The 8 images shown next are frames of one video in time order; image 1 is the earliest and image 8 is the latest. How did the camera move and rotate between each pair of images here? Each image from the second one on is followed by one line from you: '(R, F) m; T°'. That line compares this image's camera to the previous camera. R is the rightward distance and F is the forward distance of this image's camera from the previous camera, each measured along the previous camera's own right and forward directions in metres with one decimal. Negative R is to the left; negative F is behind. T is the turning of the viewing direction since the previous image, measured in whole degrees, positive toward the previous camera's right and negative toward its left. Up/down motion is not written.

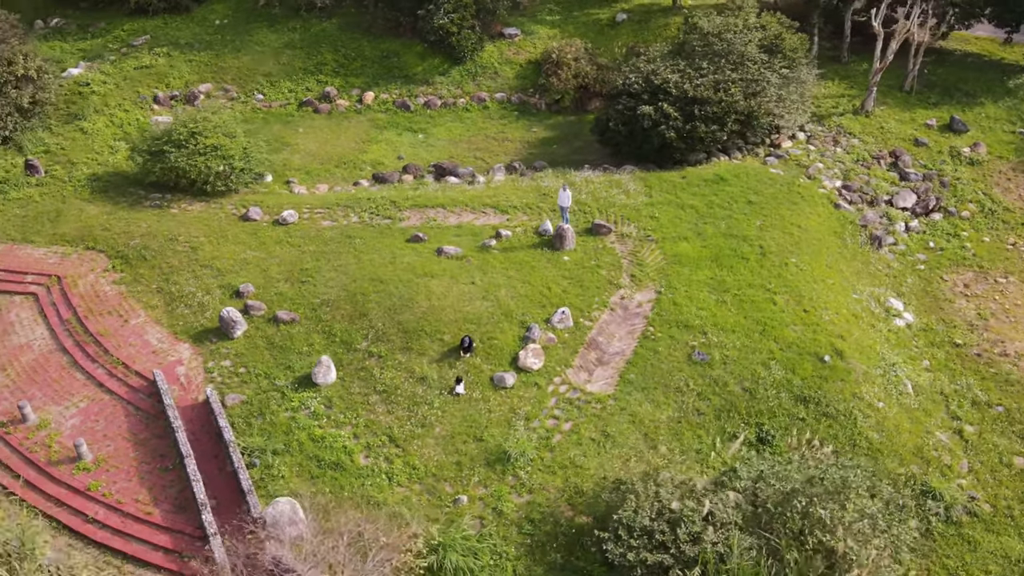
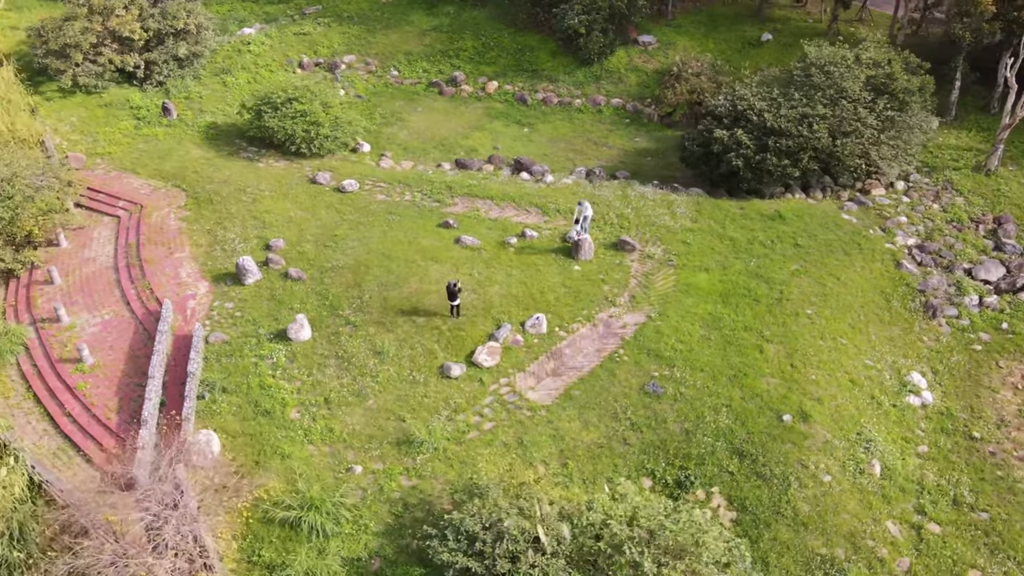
(+4.4, +0.2) m; -15°
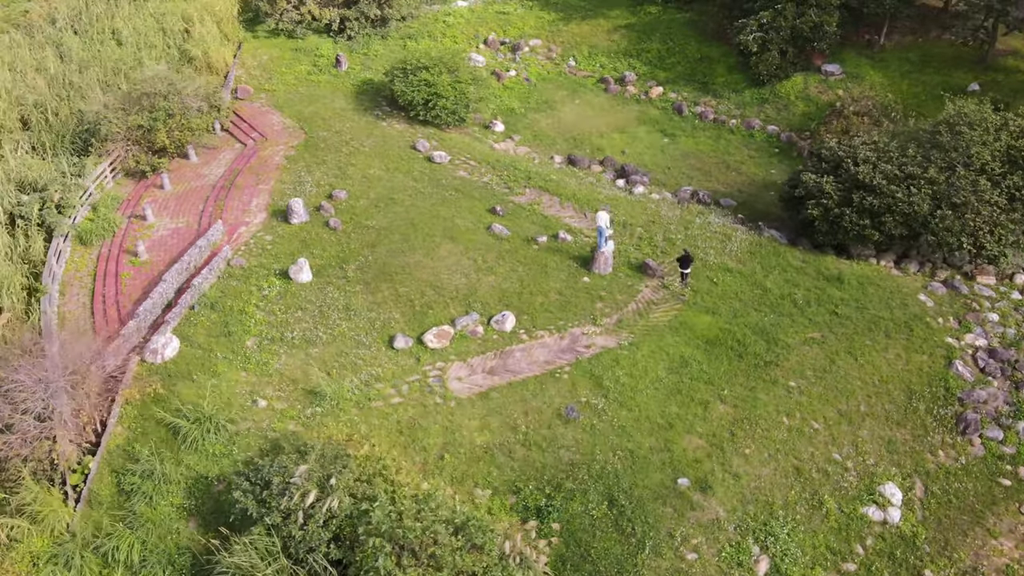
(+5.8, +1.0) m; -20°
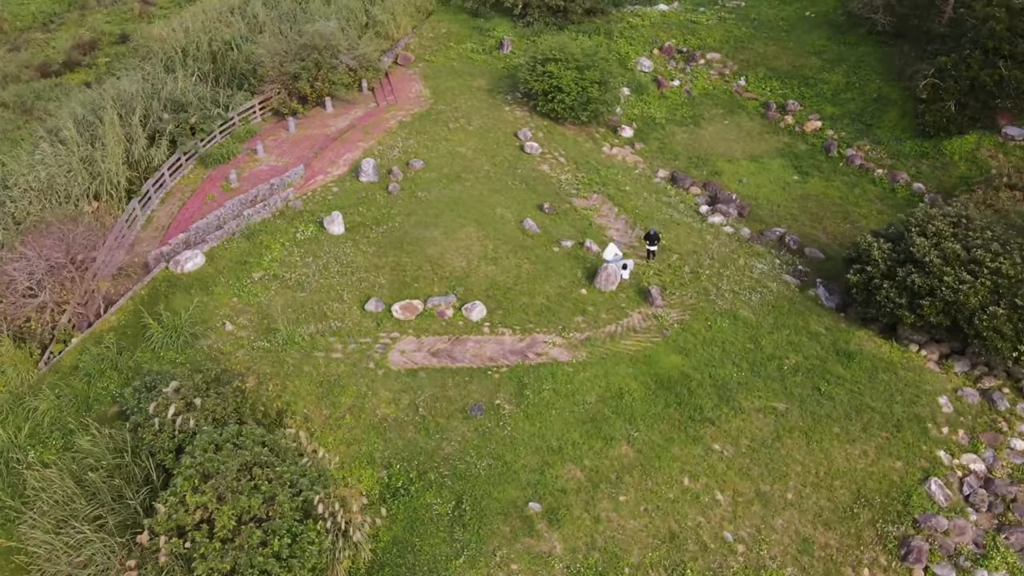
(+5.5, +1.0) m; -19°
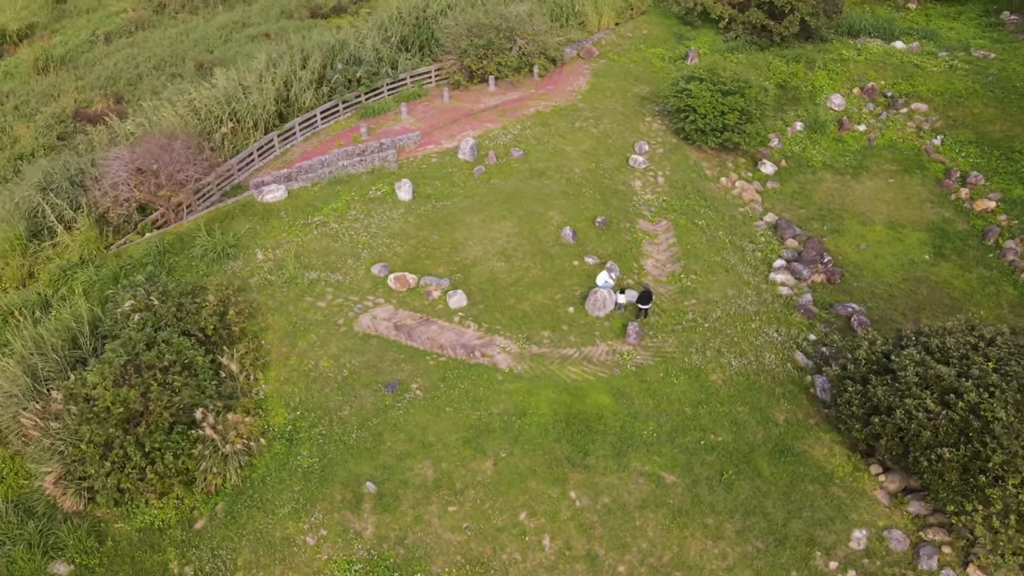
(+6.0, +1.0) m; -21°
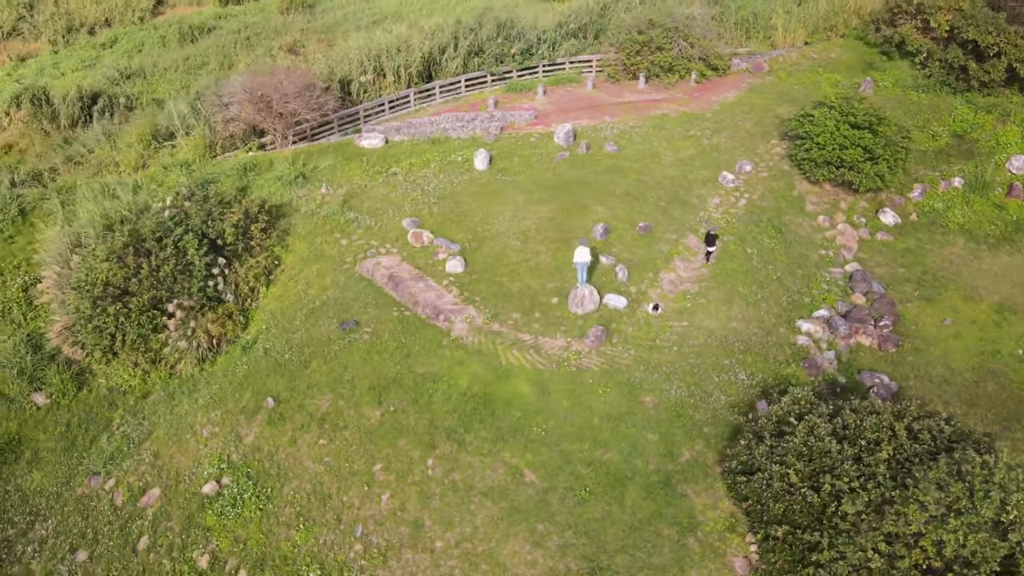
(+5.5, +1.0) m; -19°
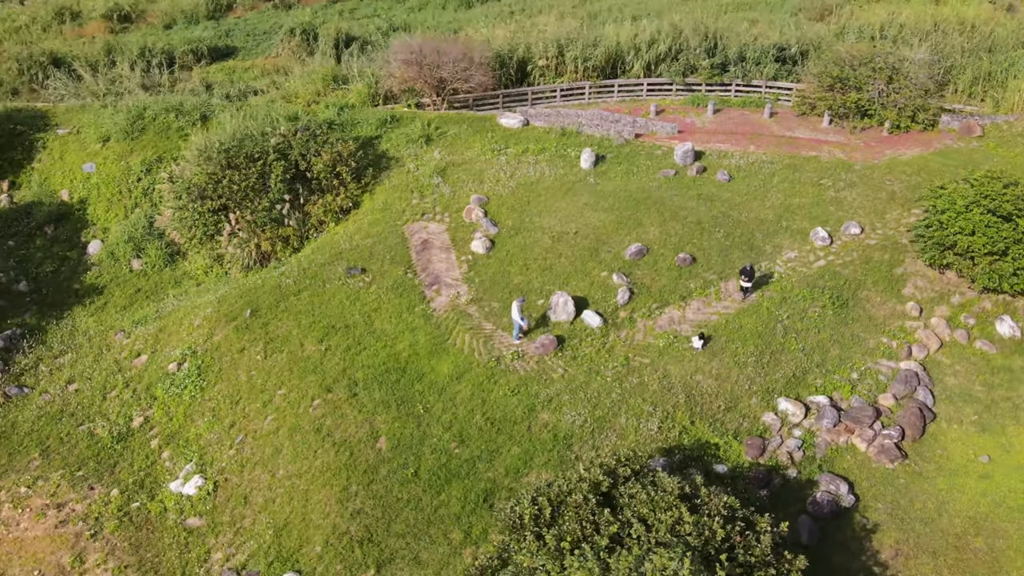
(+6.4, +1.1) m; -23°
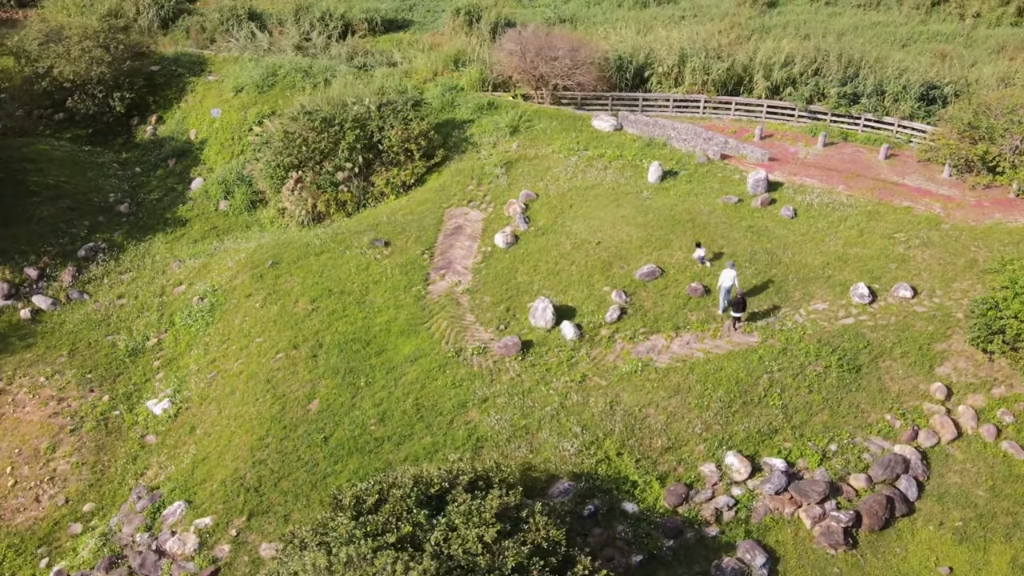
(+4.2, +0.6) m; -15°
